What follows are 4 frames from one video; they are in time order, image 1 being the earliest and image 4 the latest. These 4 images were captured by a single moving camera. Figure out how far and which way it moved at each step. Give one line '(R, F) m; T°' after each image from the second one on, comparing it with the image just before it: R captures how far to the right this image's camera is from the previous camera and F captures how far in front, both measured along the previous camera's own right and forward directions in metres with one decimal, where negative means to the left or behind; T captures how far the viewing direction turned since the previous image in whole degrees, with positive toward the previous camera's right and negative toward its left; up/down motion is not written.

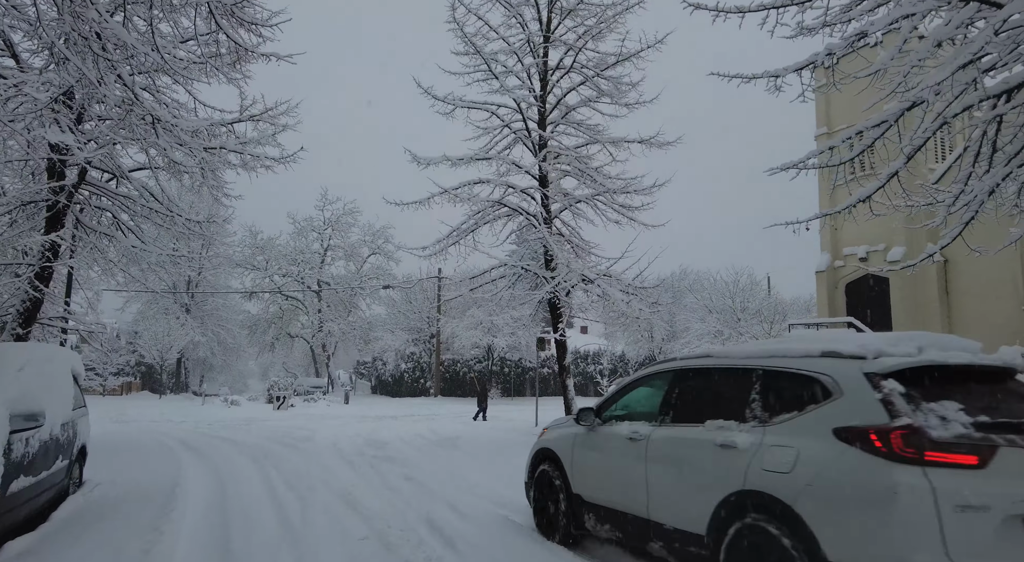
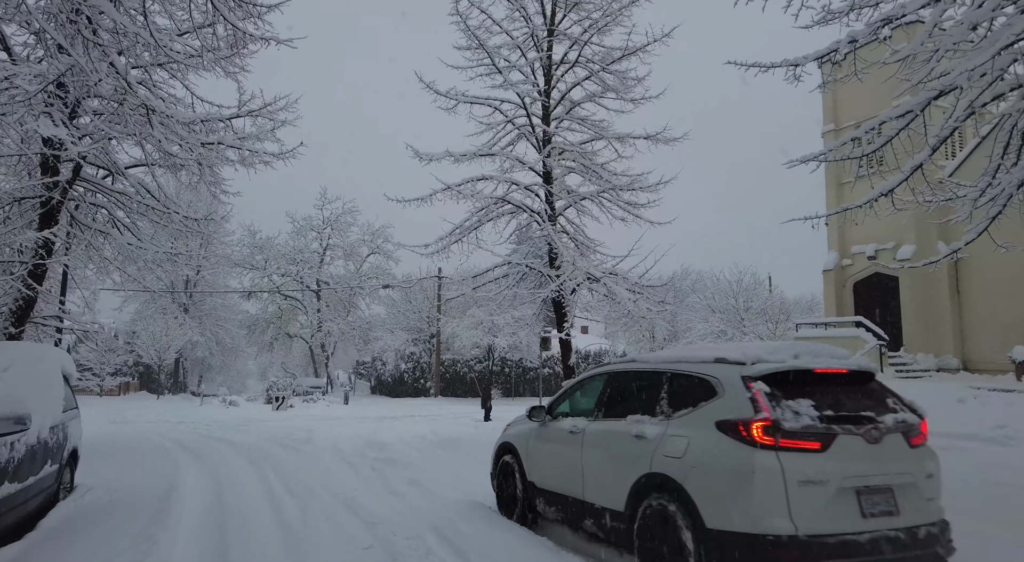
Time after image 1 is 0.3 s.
(-0.1, +0.2) m; 0°
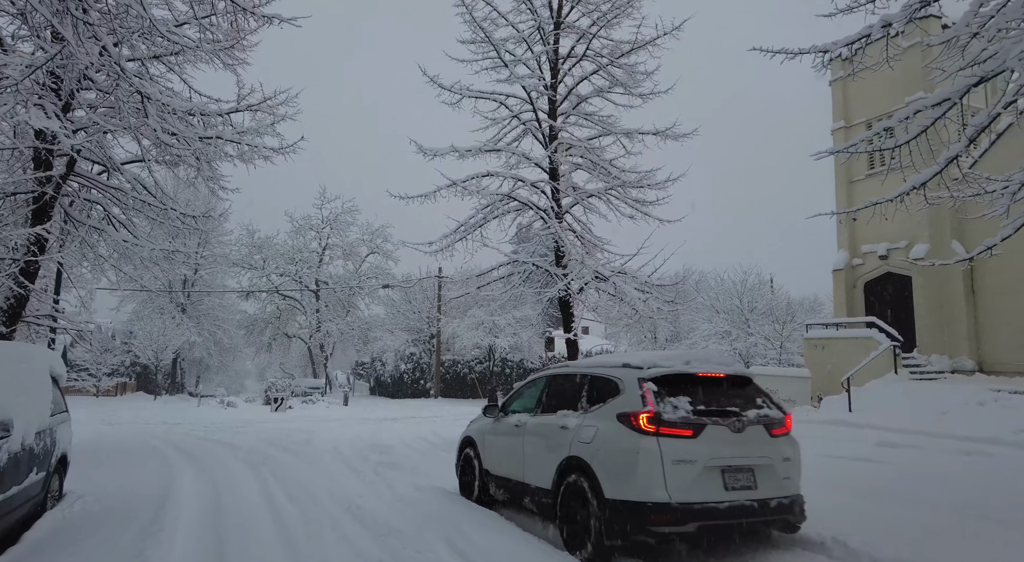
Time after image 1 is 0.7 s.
(-0.1, +0.3) m; 0°
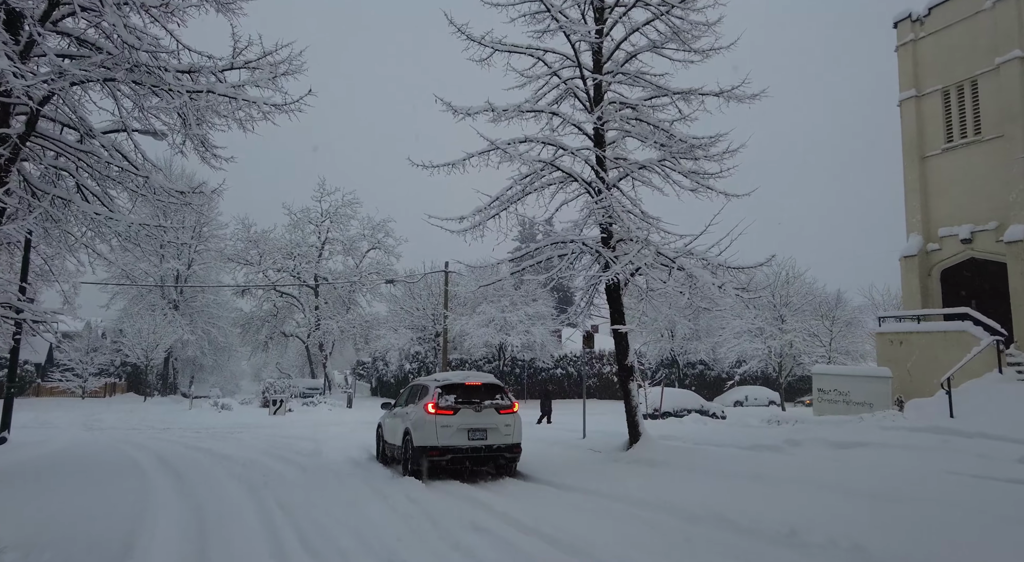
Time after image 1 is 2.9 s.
(-0.7, +1.7) m; 0°
